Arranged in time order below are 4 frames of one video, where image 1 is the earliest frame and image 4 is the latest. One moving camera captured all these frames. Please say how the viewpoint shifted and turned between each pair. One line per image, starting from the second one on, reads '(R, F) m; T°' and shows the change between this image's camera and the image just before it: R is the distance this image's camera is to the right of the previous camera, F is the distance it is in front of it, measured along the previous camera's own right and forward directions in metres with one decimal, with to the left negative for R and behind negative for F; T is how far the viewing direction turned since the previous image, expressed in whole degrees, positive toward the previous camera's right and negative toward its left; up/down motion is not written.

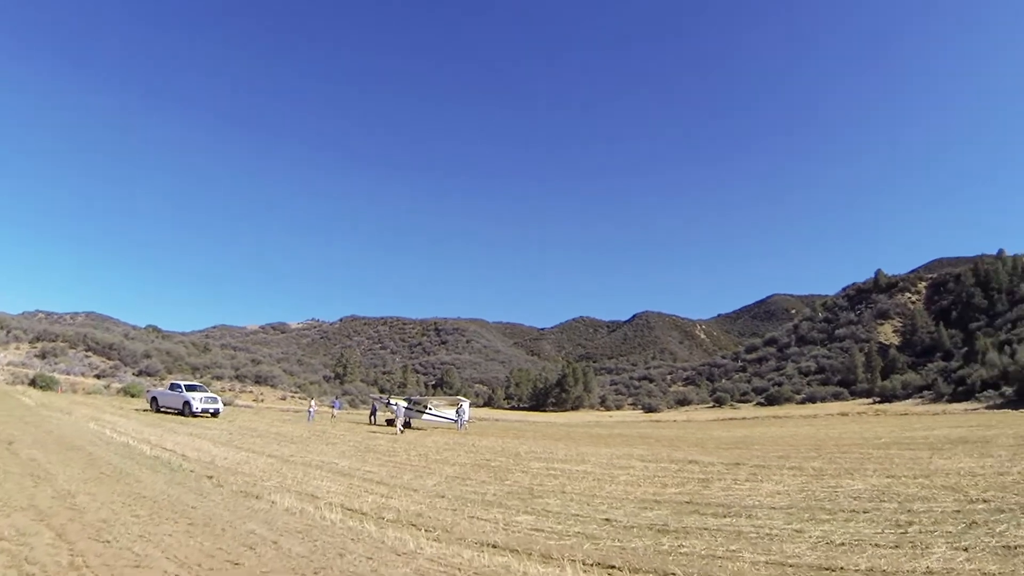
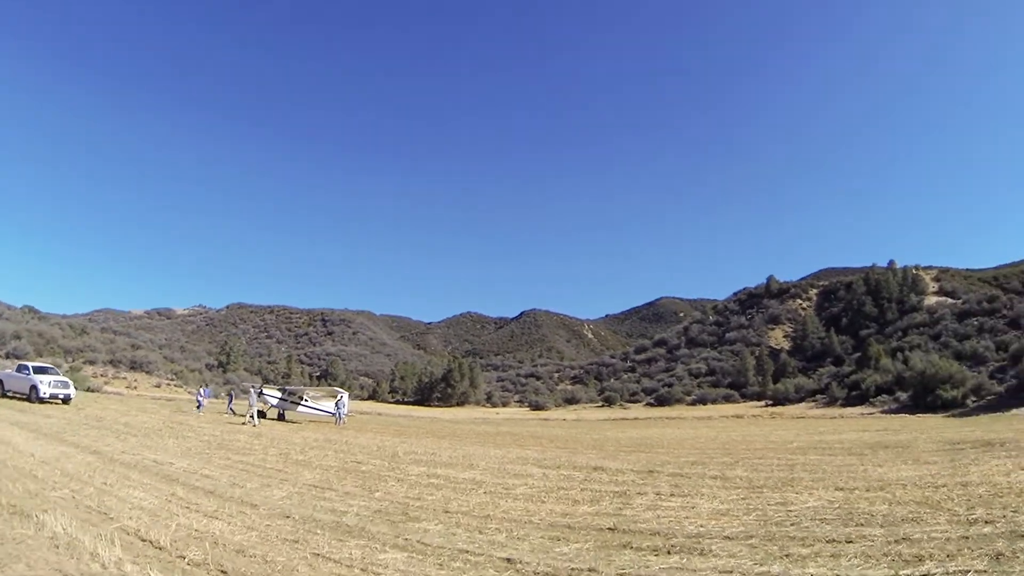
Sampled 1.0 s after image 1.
(+0.1, +2.7) m; +9°
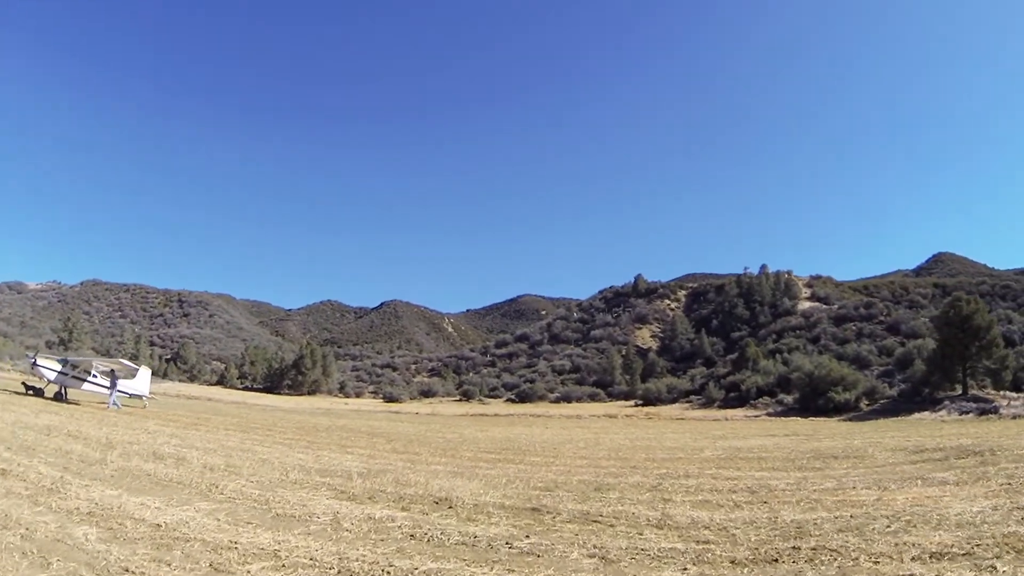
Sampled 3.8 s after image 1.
(+0.8, +6.2) m; +11°
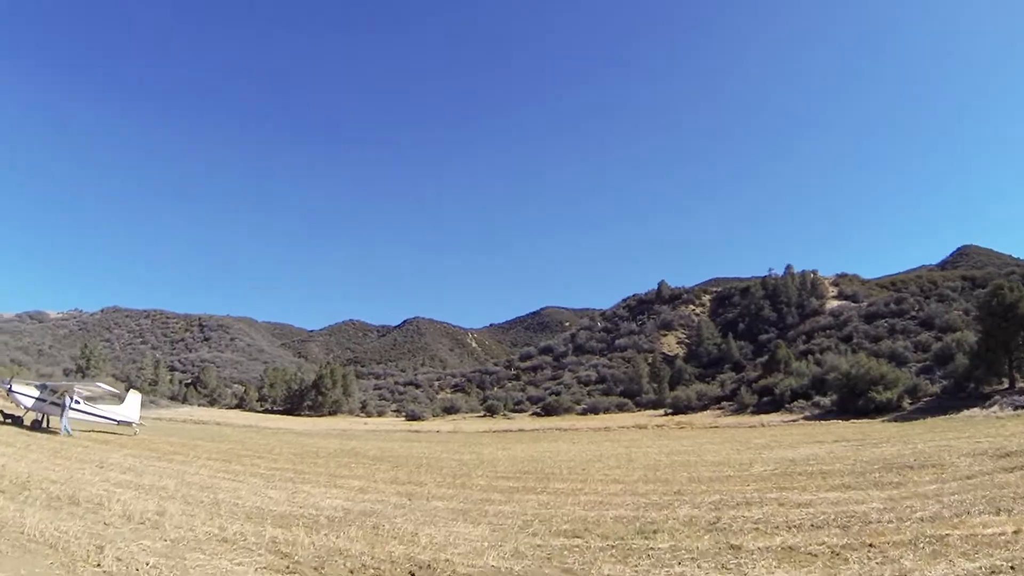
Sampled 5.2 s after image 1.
(+0.2, +2.4) m; -2°
